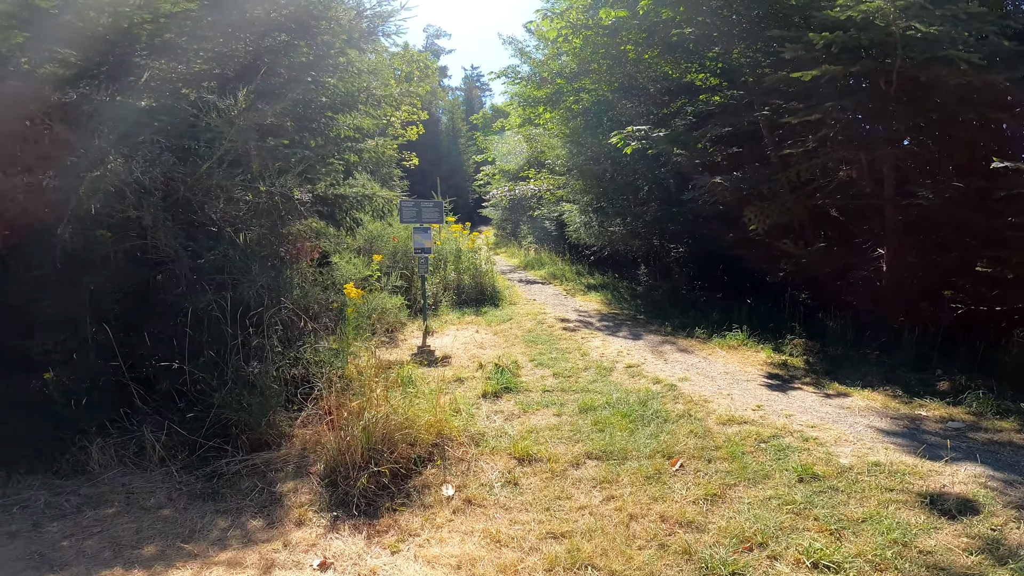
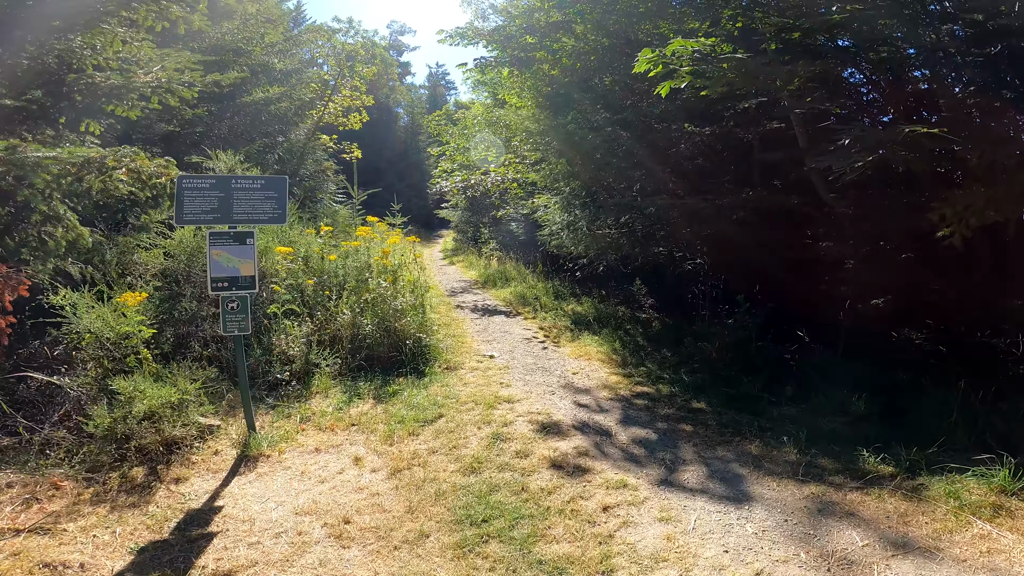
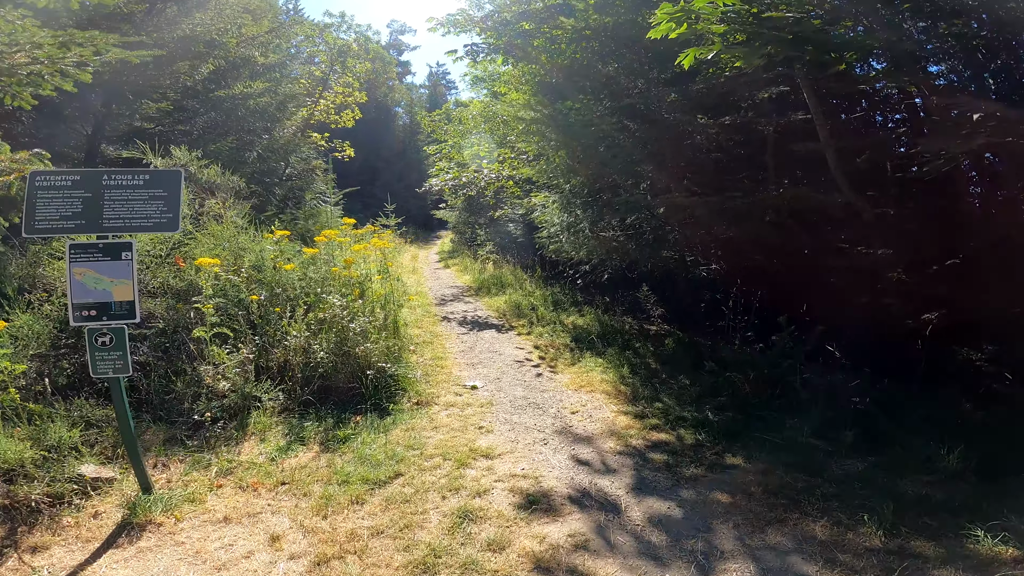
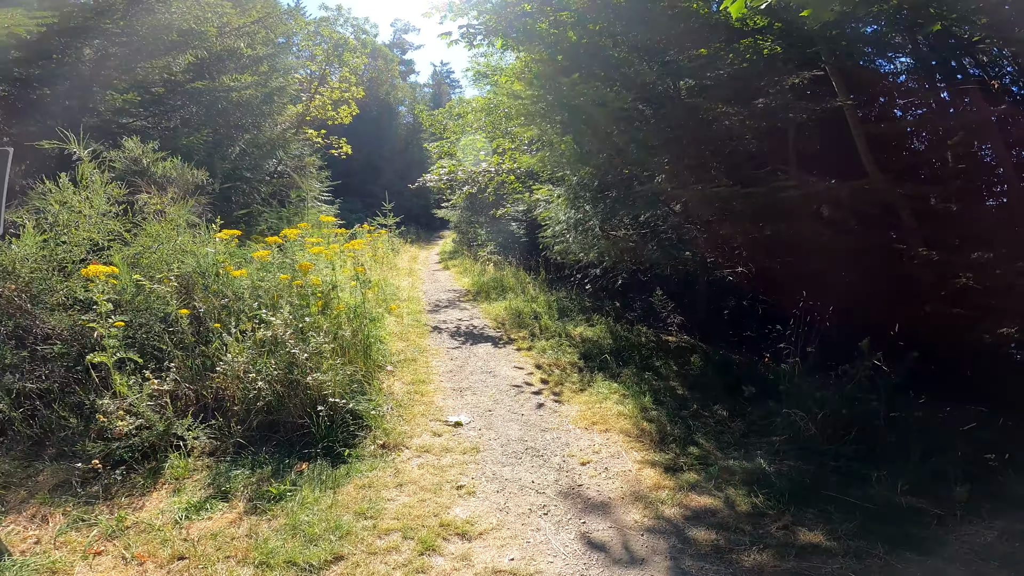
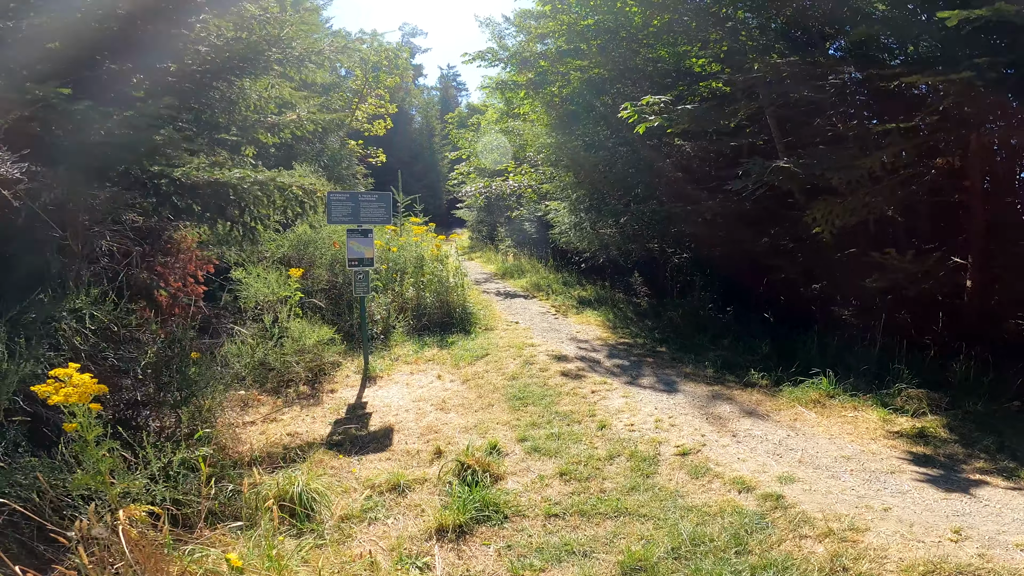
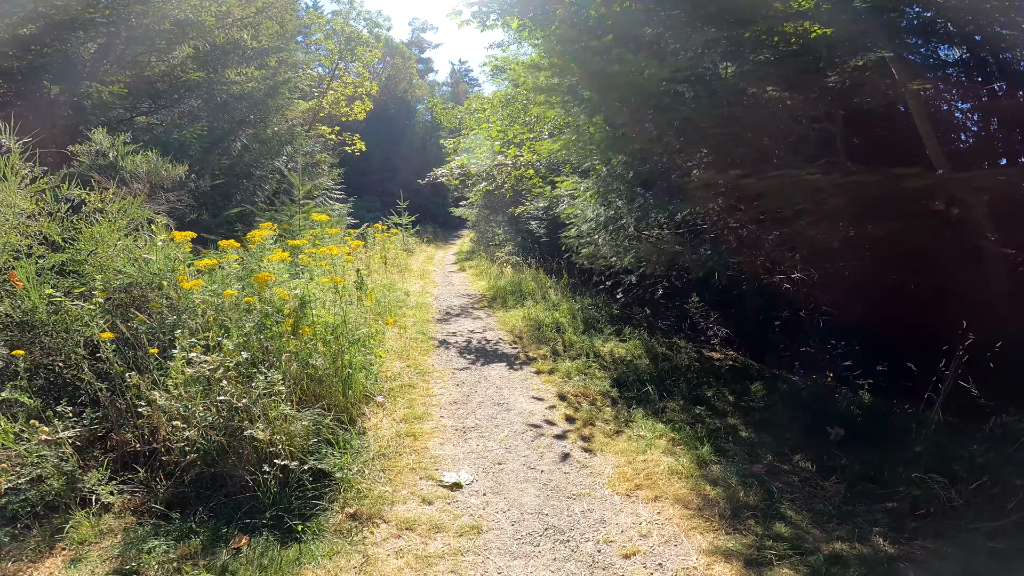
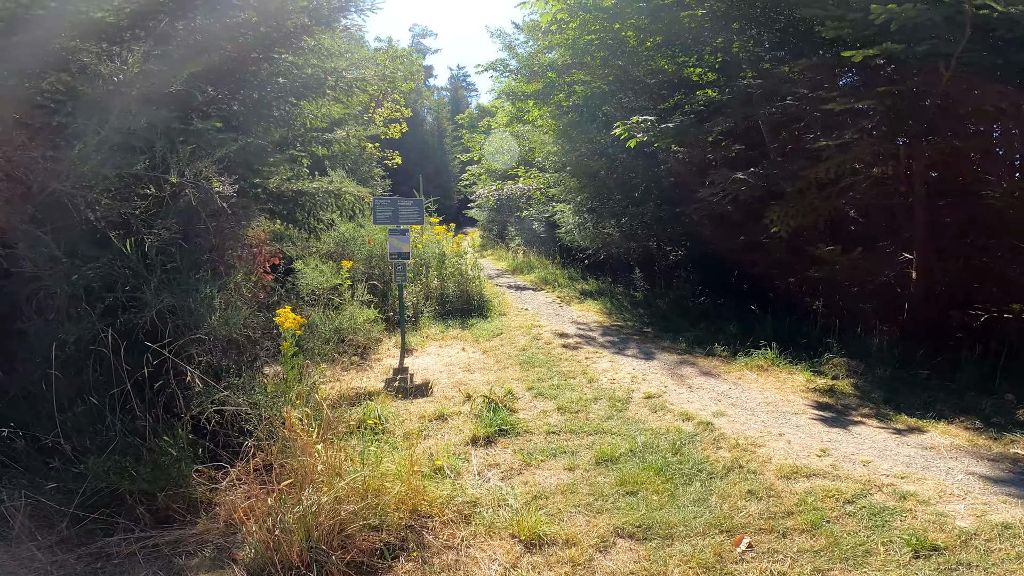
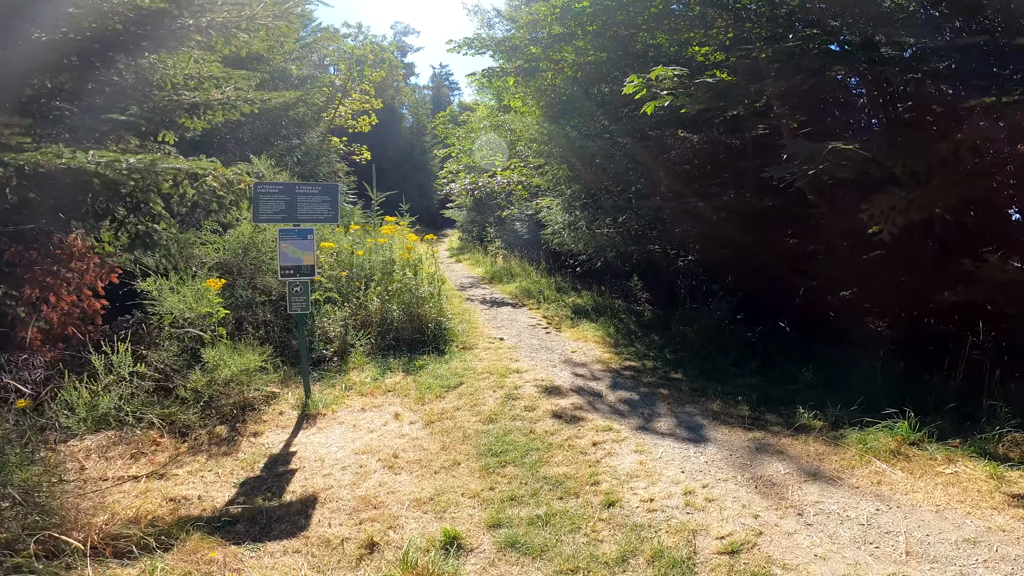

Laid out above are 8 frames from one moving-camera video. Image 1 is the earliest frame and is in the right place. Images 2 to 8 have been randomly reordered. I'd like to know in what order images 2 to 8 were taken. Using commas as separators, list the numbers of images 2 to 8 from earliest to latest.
7, 5, 8, 2, 3, 4, 6
